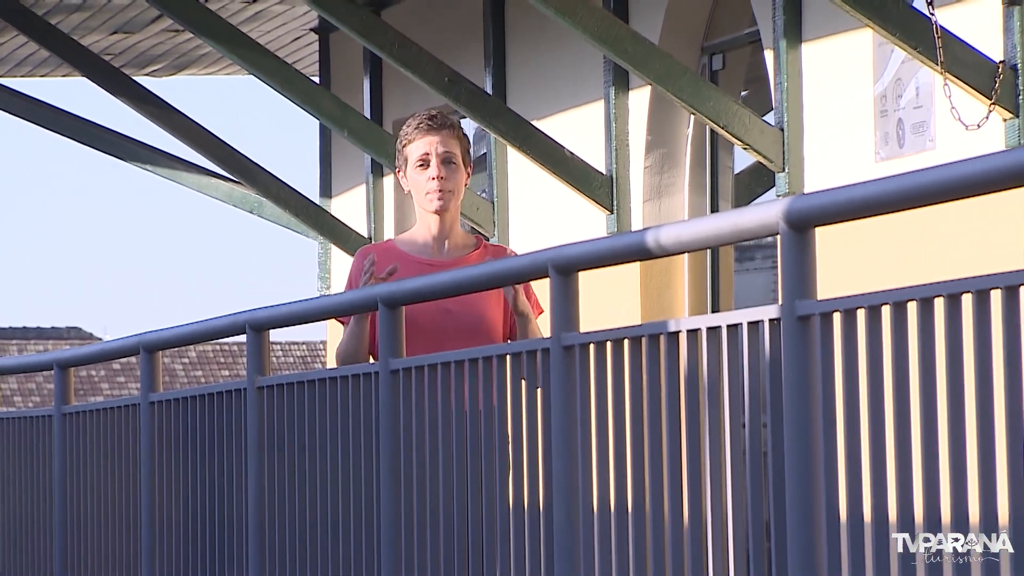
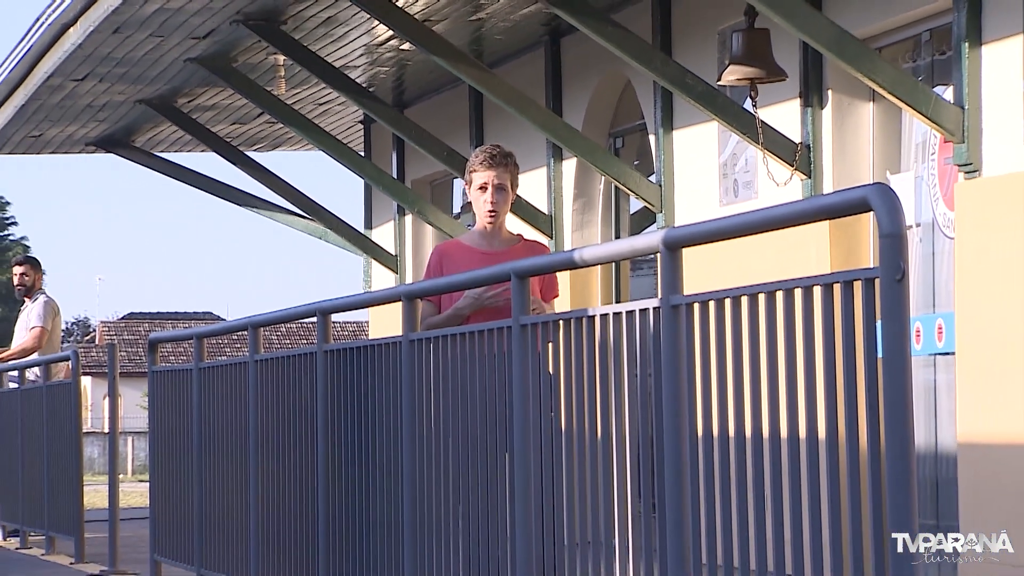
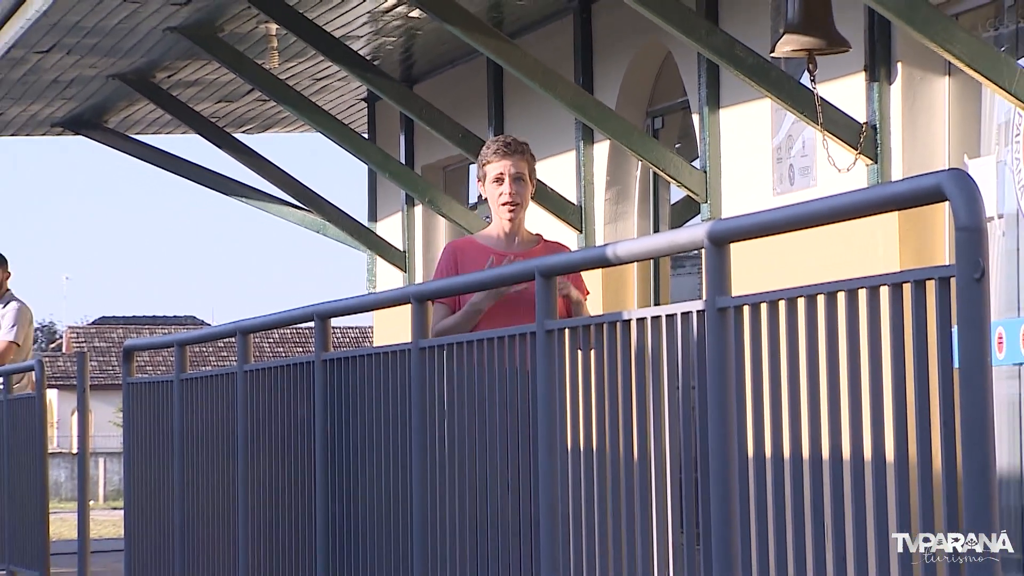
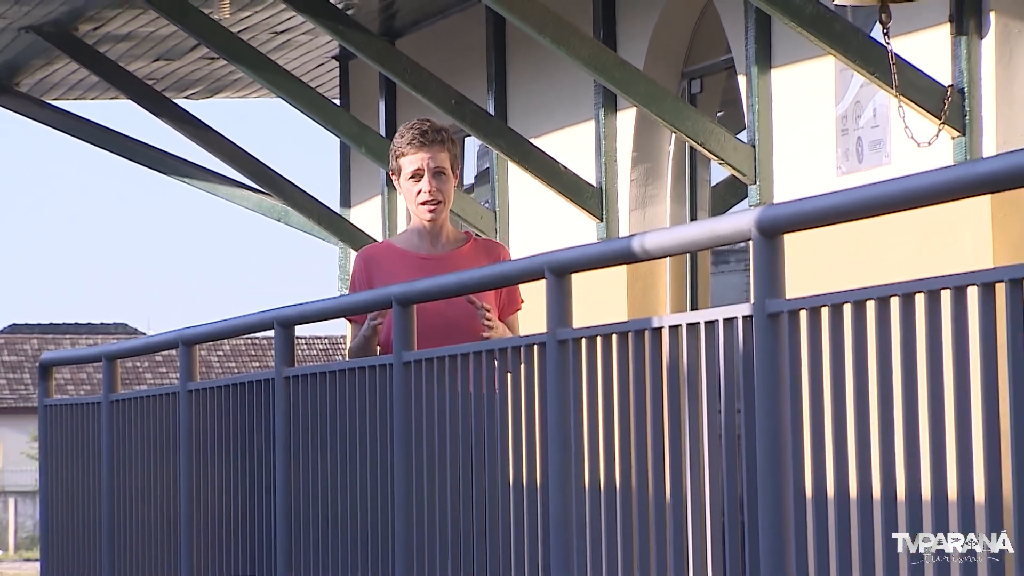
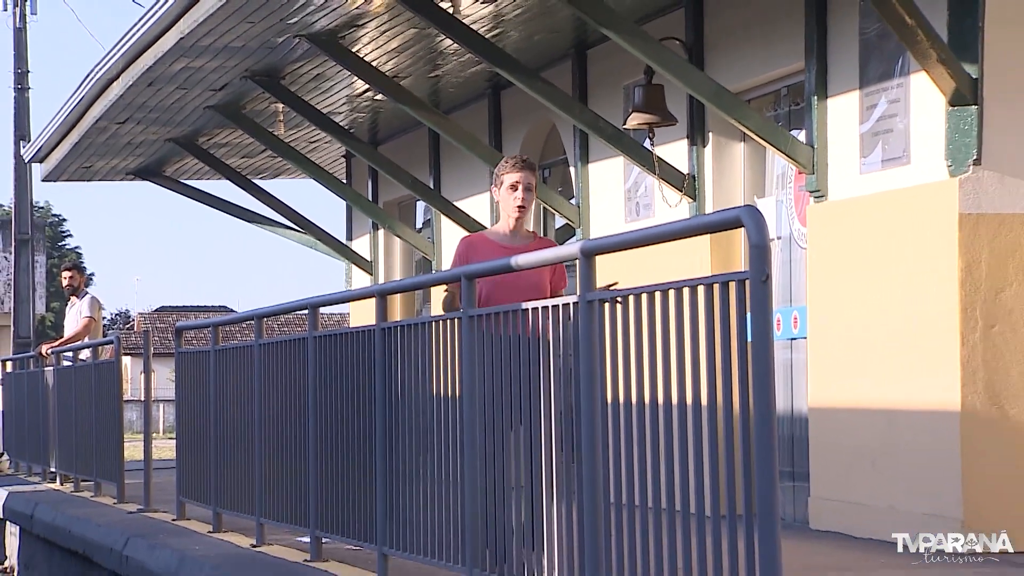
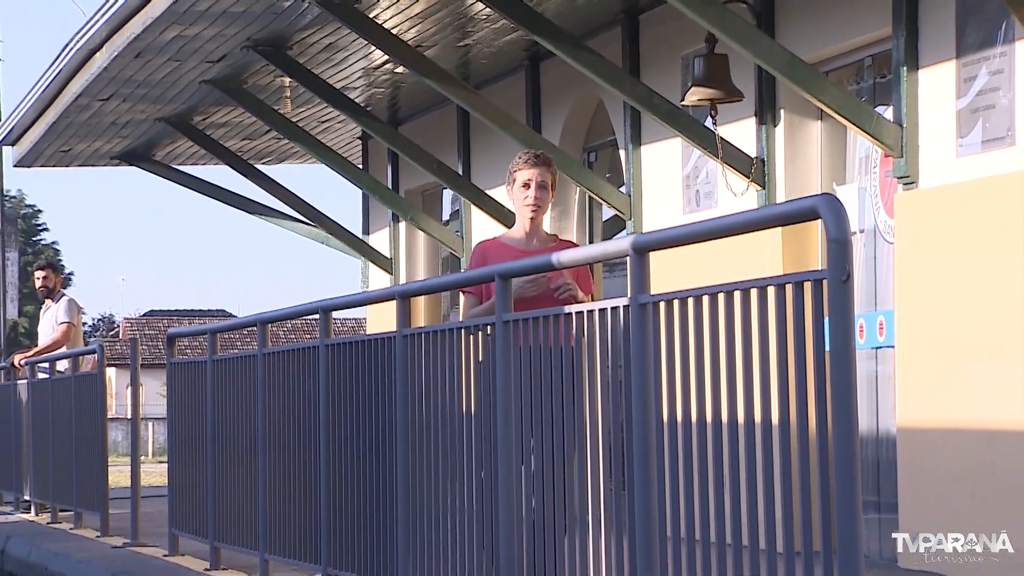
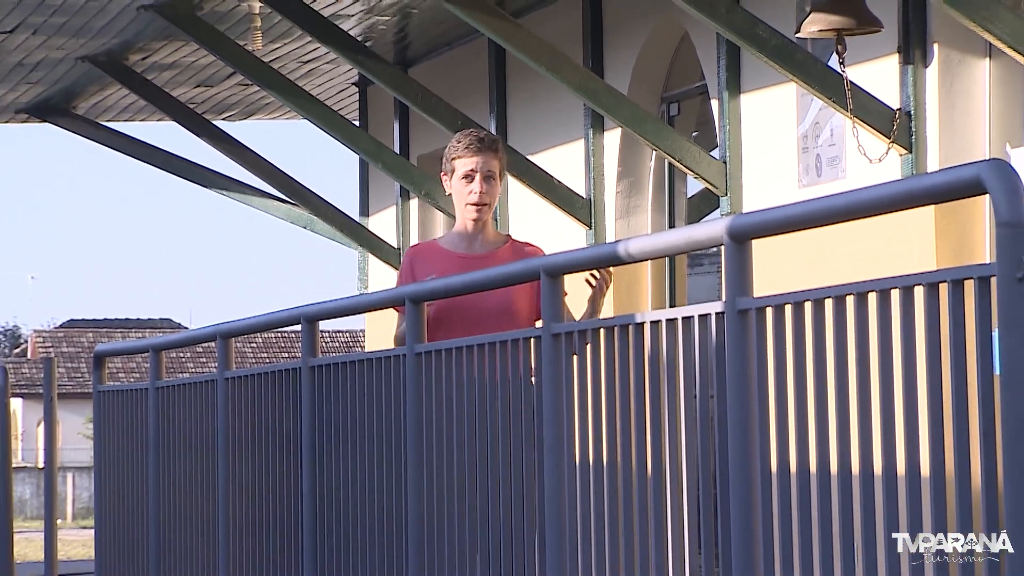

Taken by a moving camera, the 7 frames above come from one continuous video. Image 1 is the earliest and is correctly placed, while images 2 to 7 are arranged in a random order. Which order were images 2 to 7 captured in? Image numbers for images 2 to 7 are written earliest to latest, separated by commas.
4, 7, 3, 2, 6, 5
